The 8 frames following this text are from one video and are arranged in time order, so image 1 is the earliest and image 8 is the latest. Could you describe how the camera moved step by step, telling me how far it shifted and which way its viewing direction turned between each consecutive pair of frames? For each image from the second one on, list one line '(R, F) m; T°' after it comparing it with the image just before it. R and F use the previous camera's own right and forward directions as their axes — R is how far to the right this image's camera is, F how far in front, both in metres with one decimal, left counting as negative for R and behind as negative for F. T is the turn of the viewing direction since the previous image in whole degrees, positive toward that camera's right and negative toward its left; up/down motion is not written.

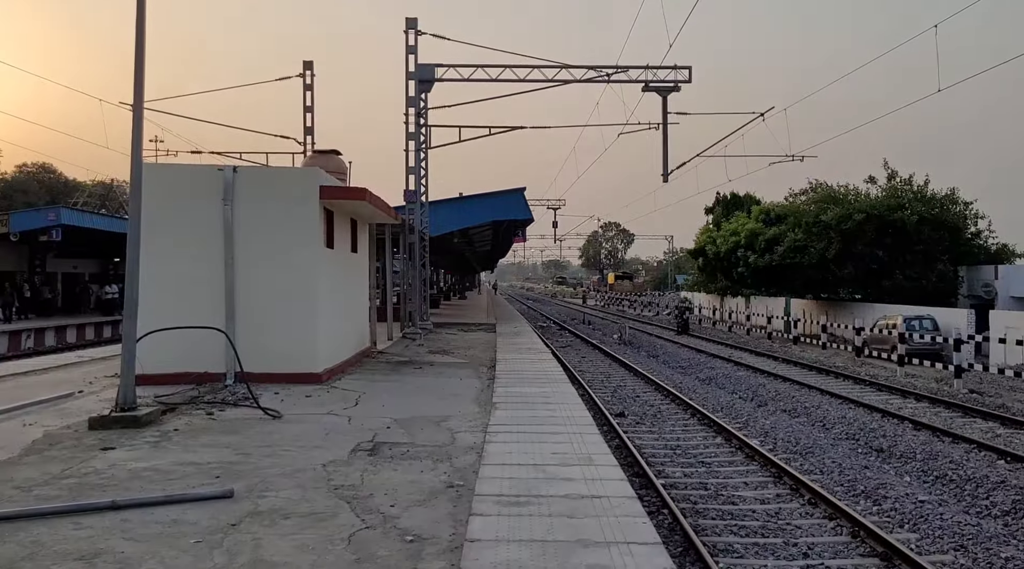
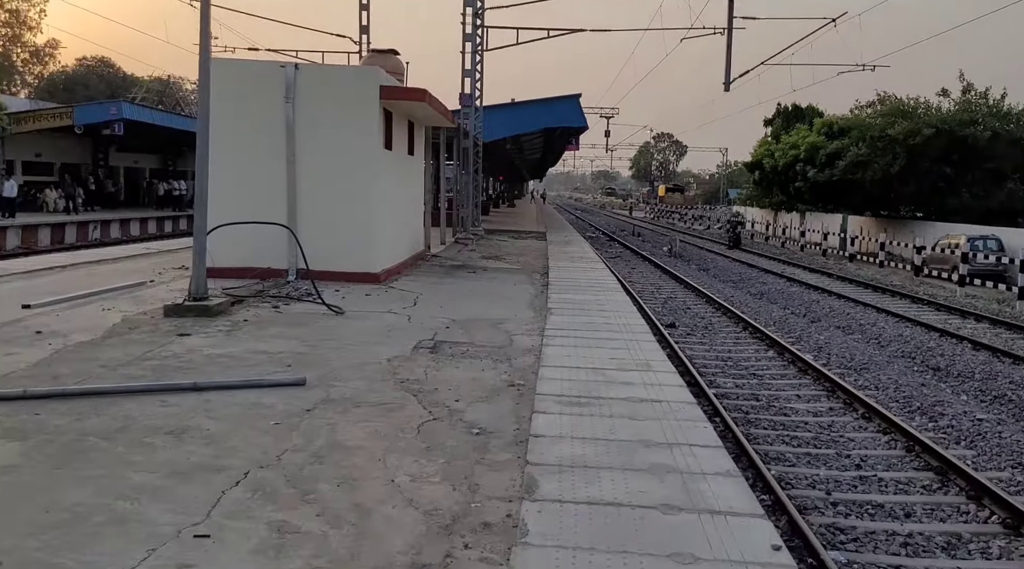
(-0.2, 0.0) m; -3°
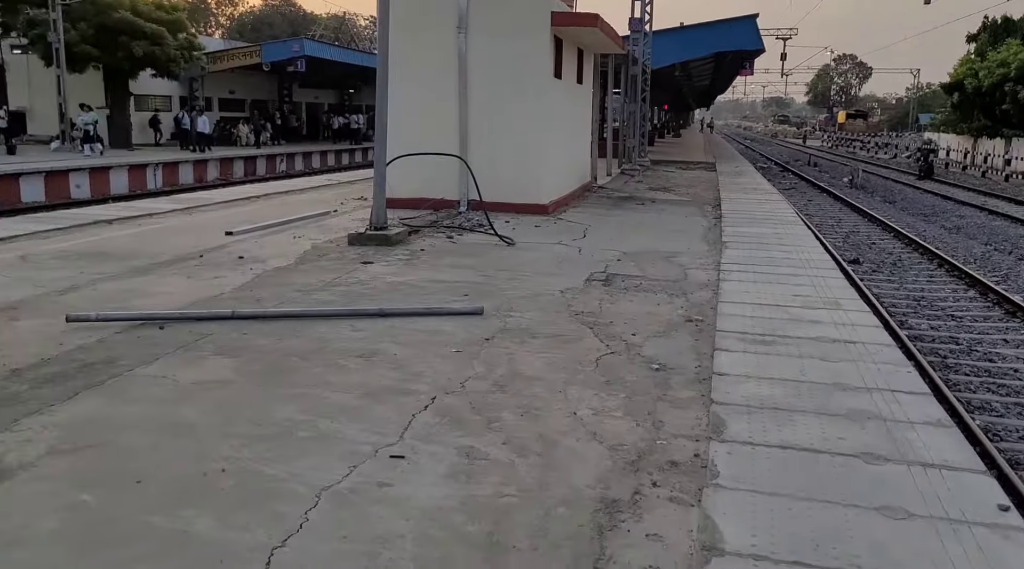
(-0.1, +0.1) m; -11°
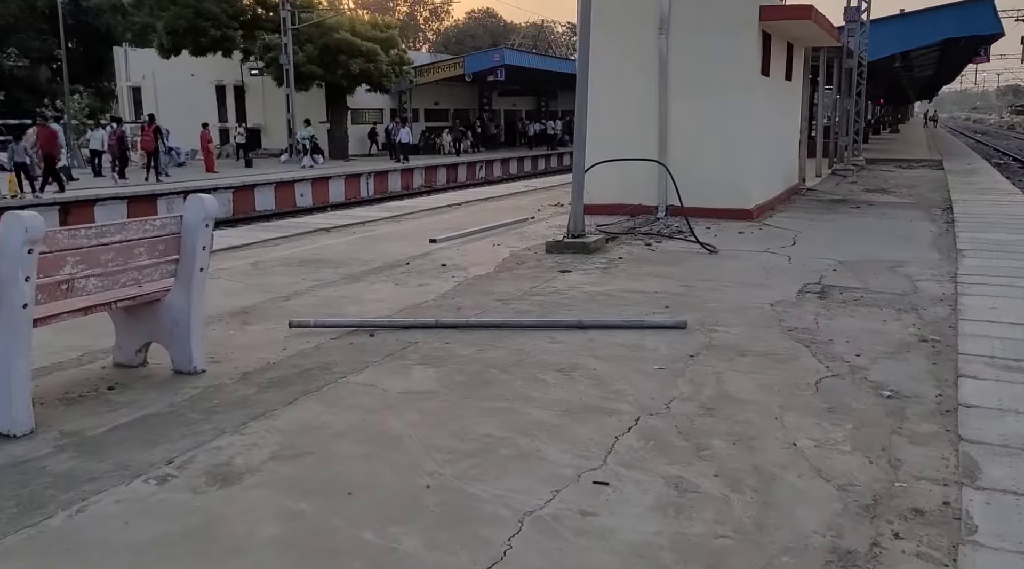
(-0.1, +0.2) m; -13°
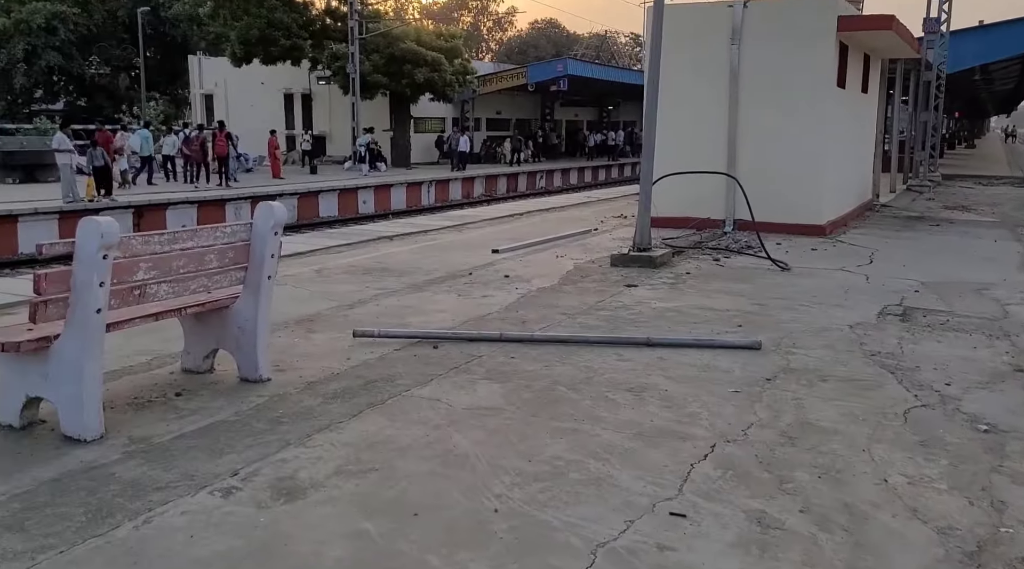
(-0.1, +0.1) m; -4°
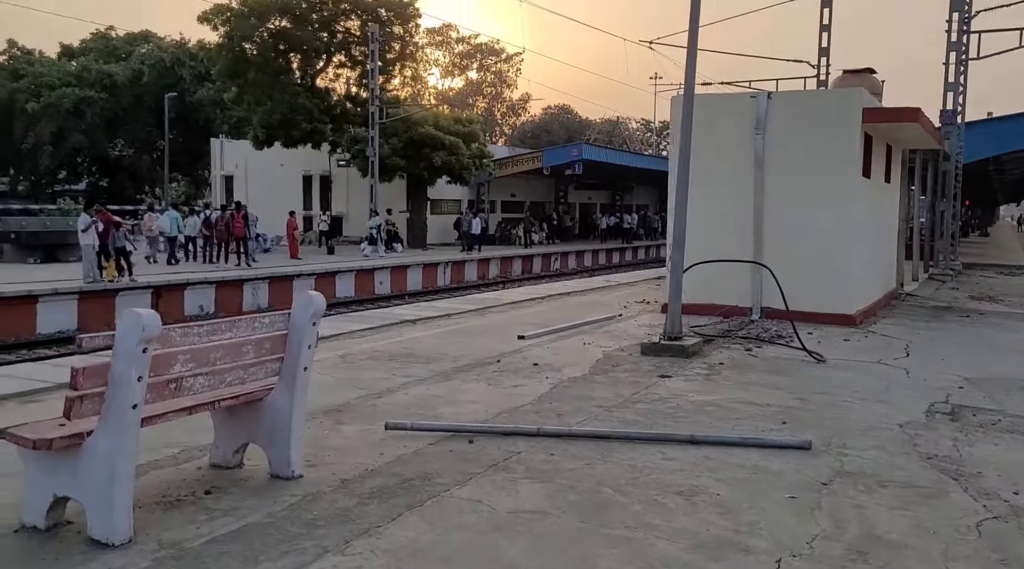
(-0.2, +0.1) m; -1°
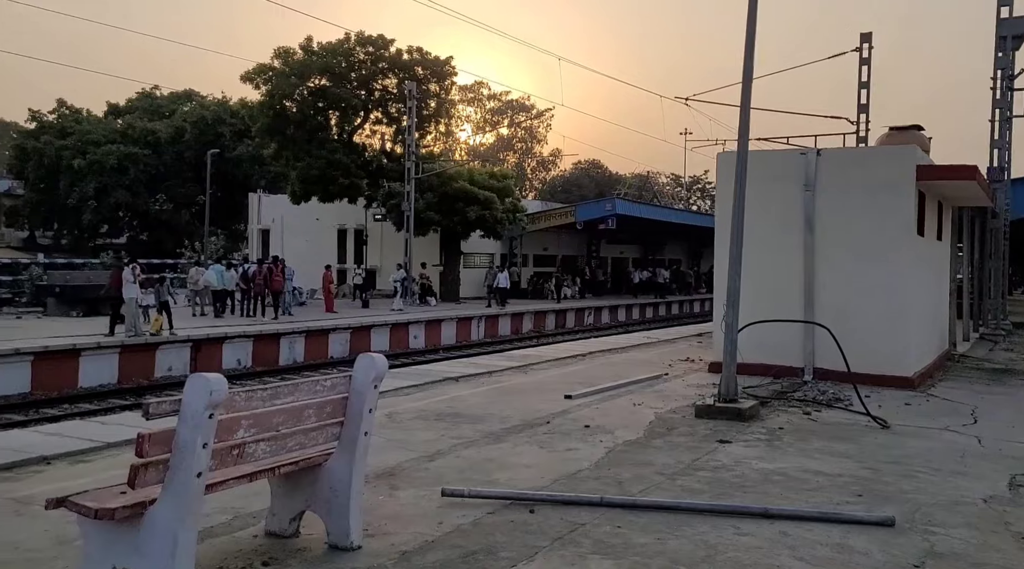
(-0.2, +0.2) m; -2°
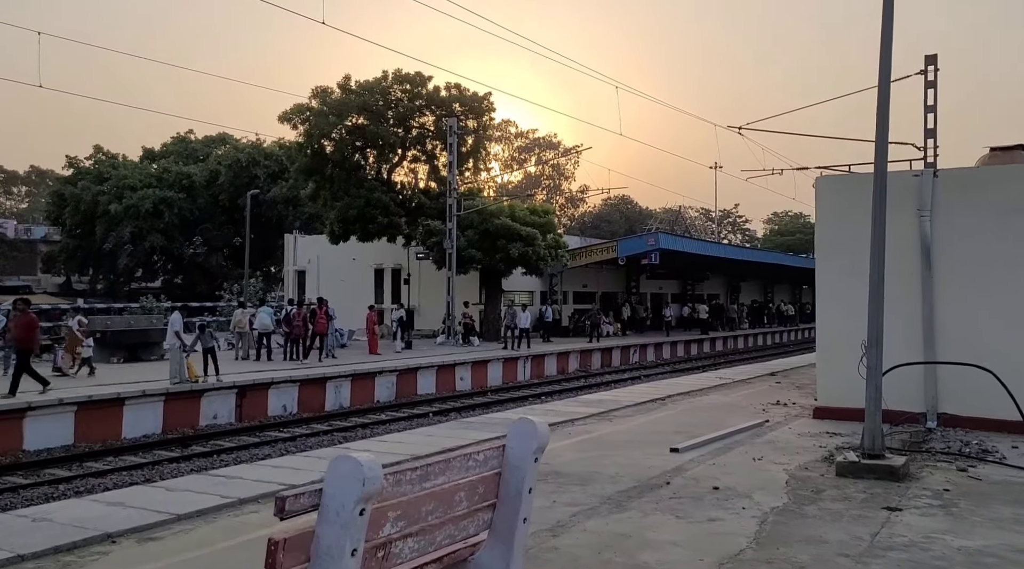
(-0.8, +1.0) m; -2°
